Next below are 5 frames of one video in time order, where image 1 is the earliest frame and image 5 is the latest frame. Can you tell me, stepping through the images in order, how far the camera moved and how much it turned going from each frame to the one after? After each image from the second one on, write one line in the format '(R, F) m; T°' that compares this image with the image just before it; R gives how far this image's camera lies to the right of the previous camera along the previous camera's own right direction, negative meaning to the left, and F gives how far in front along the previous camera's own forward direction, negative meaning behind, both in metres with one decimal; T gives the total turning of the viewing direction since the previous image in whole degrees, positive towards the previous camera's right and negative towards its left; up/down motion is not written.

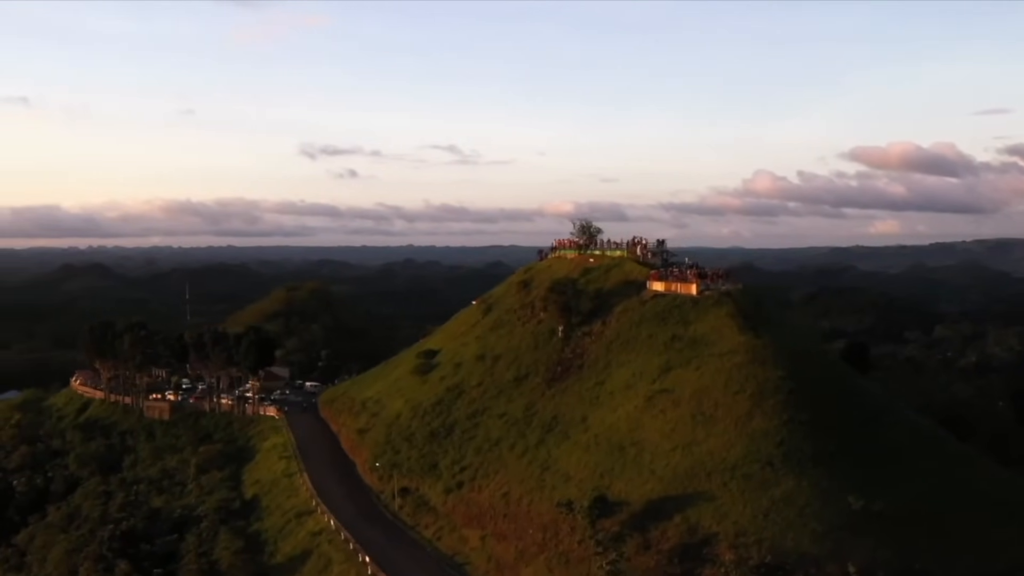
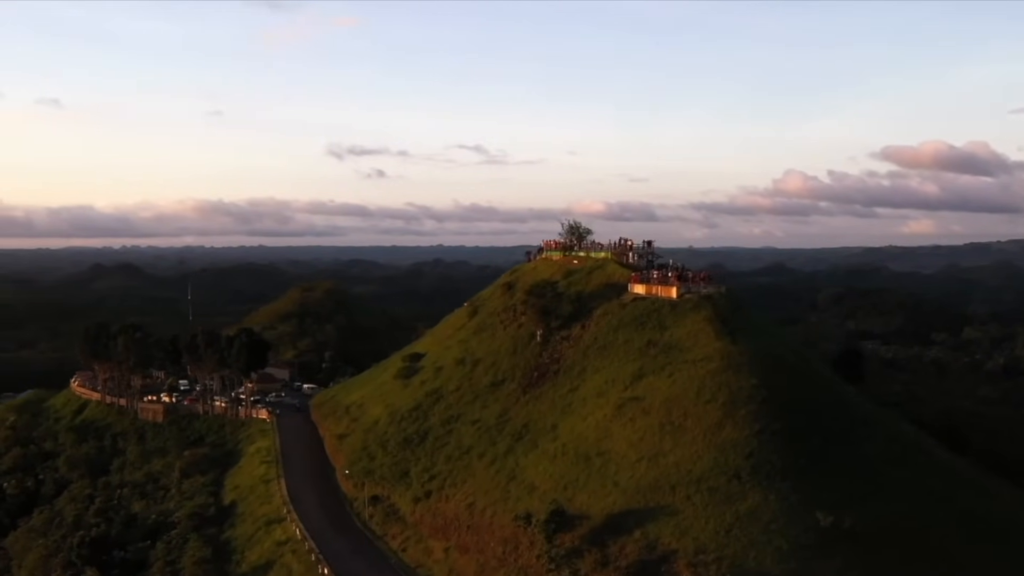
(+2.5, +1.3) m; -1°
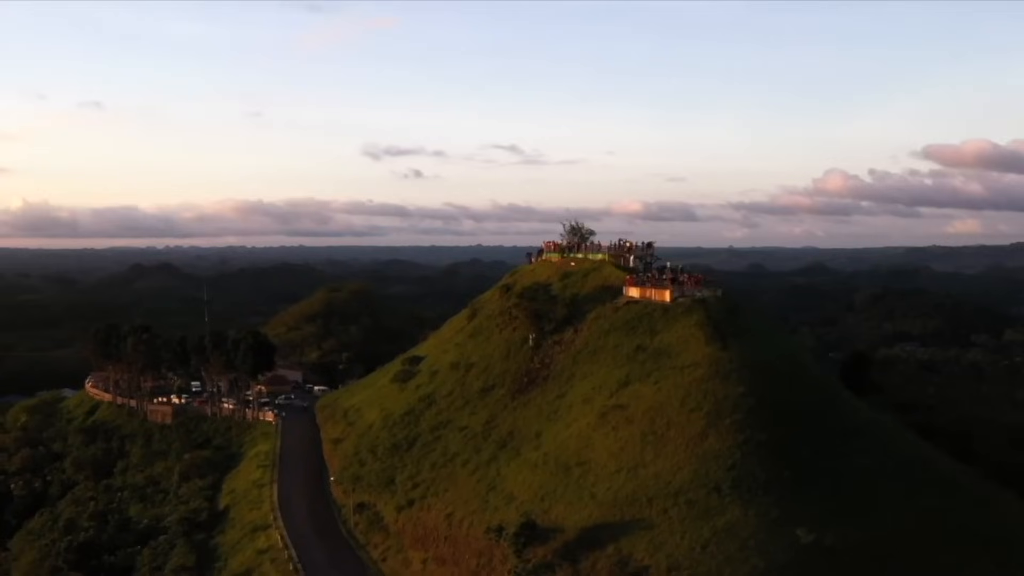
(+2.2, +1.2) m; -2°
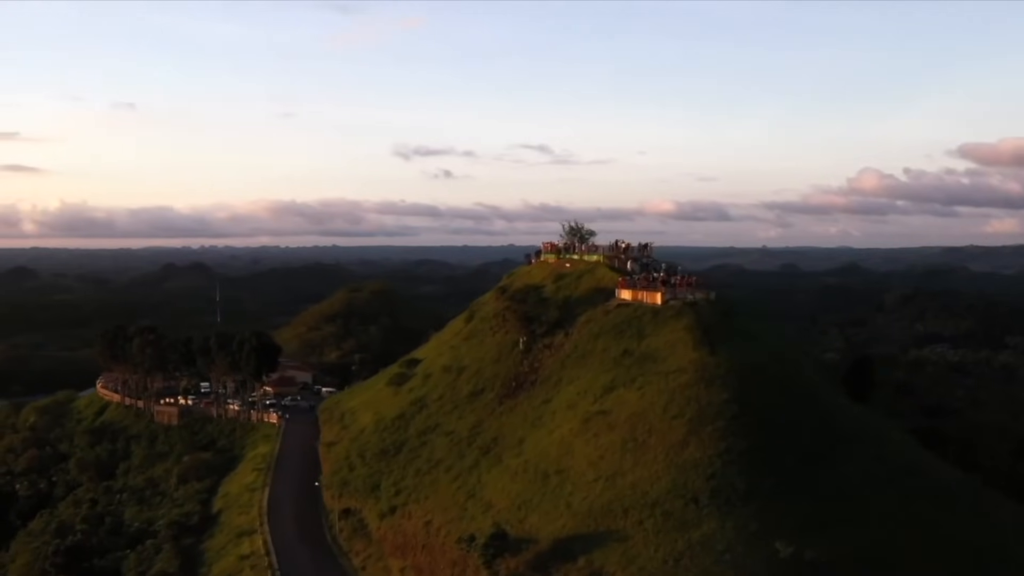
(+1.9, +0.9) m; -2°
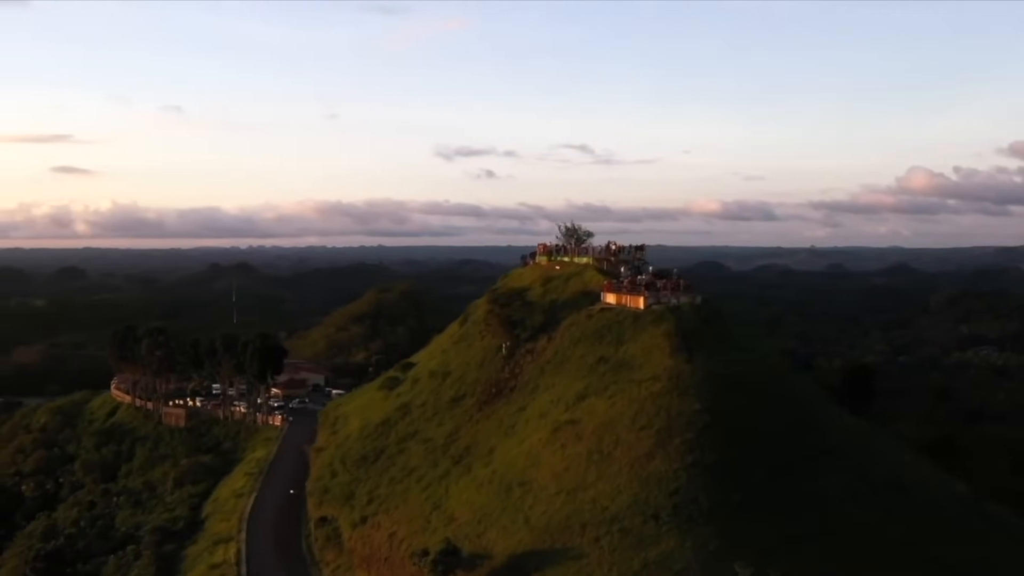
(+2.8, +1.3) m; -2°
